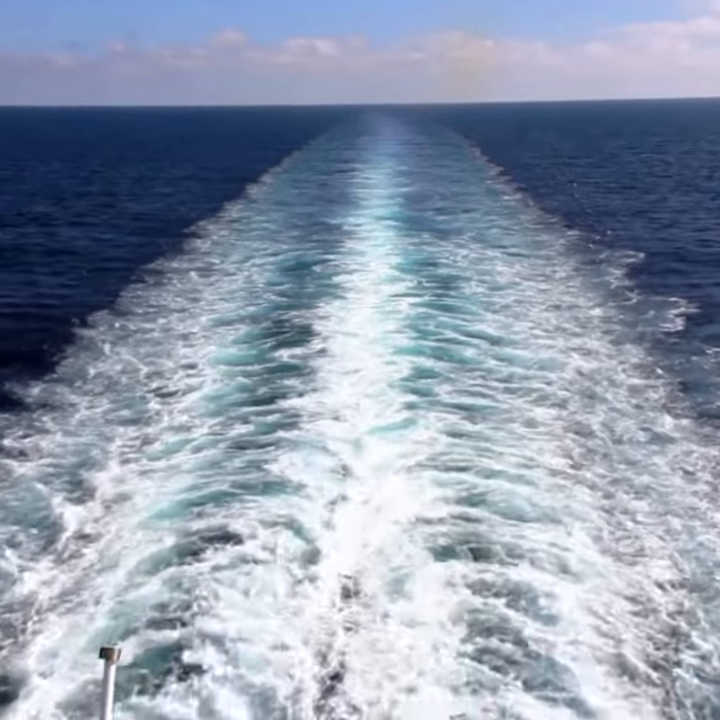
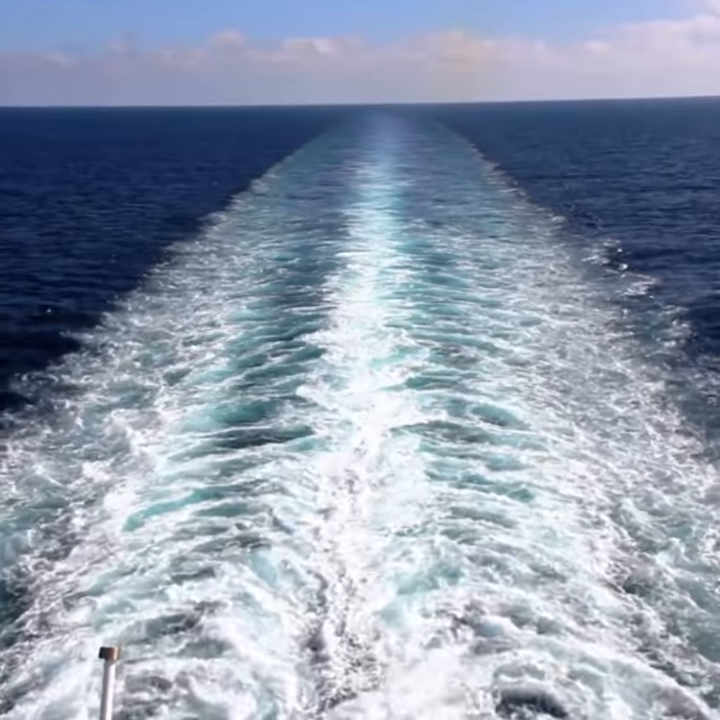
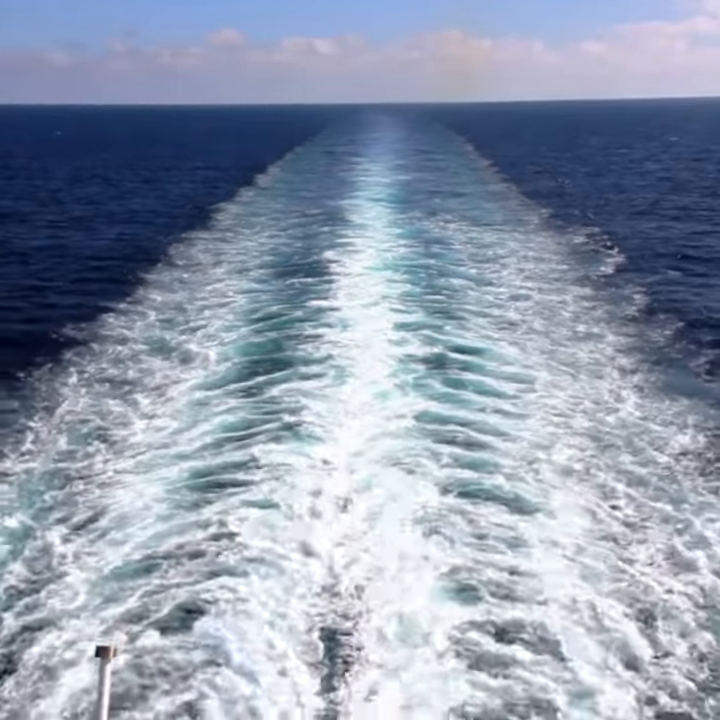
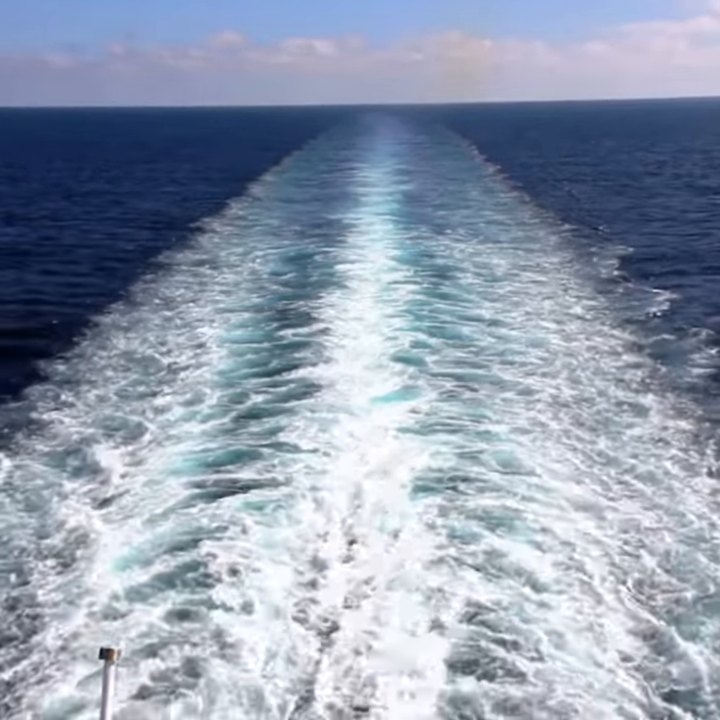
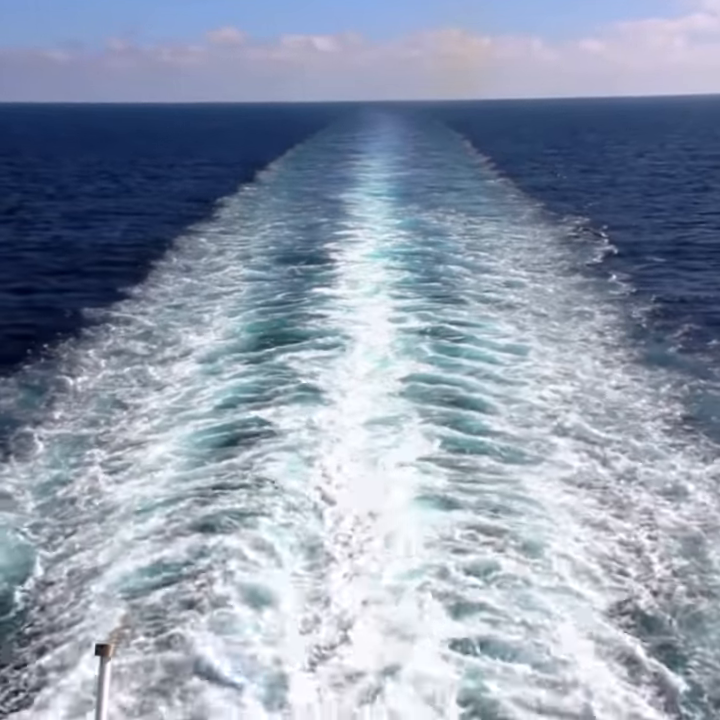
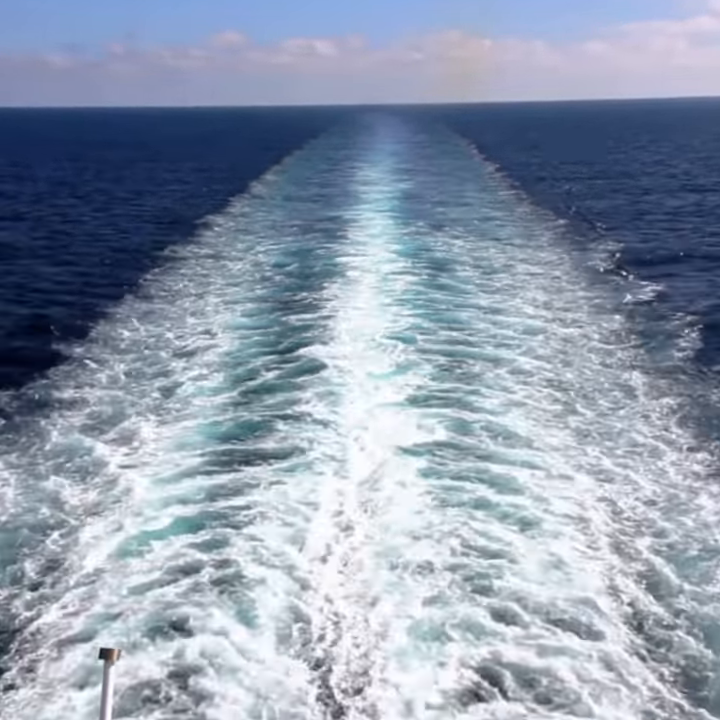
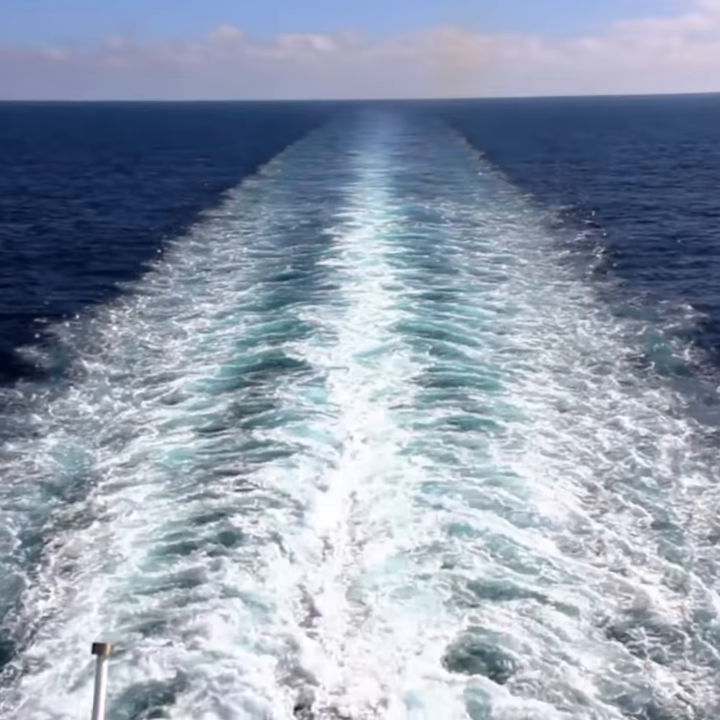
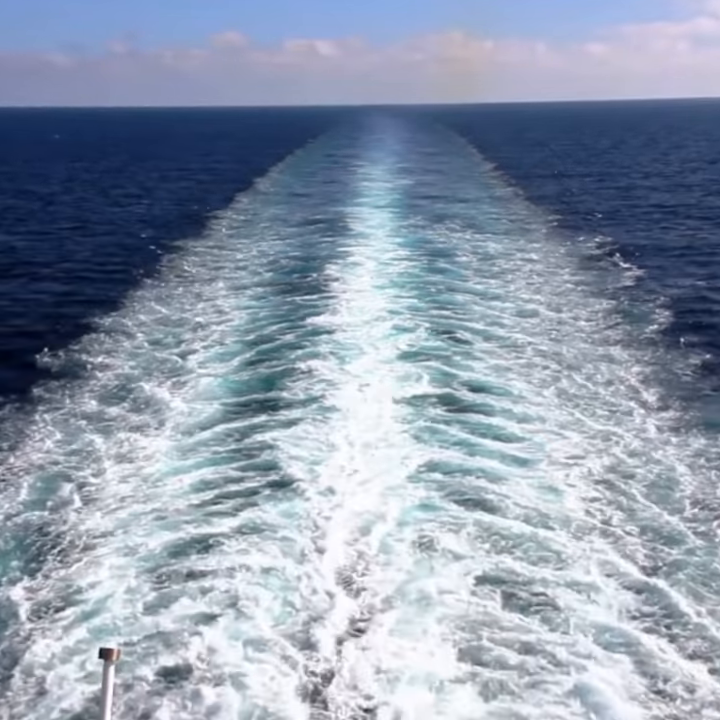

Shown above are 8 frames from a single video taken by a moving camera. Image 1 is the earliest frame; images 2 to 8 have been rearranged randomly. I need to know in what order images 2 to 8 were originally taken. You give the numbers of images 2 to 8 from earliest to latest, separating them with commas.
4, 6, 2, 8, 3, 5, 7
